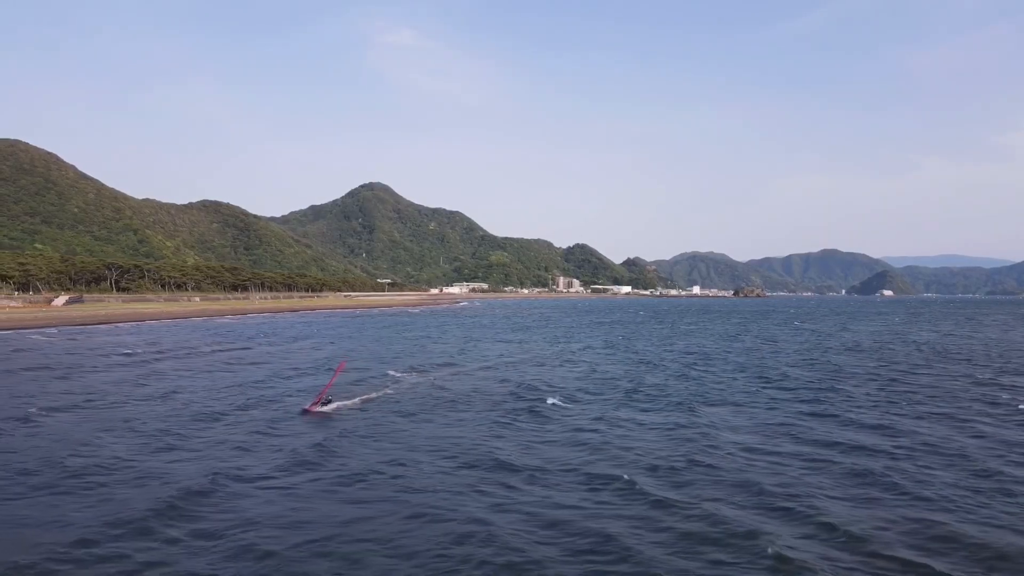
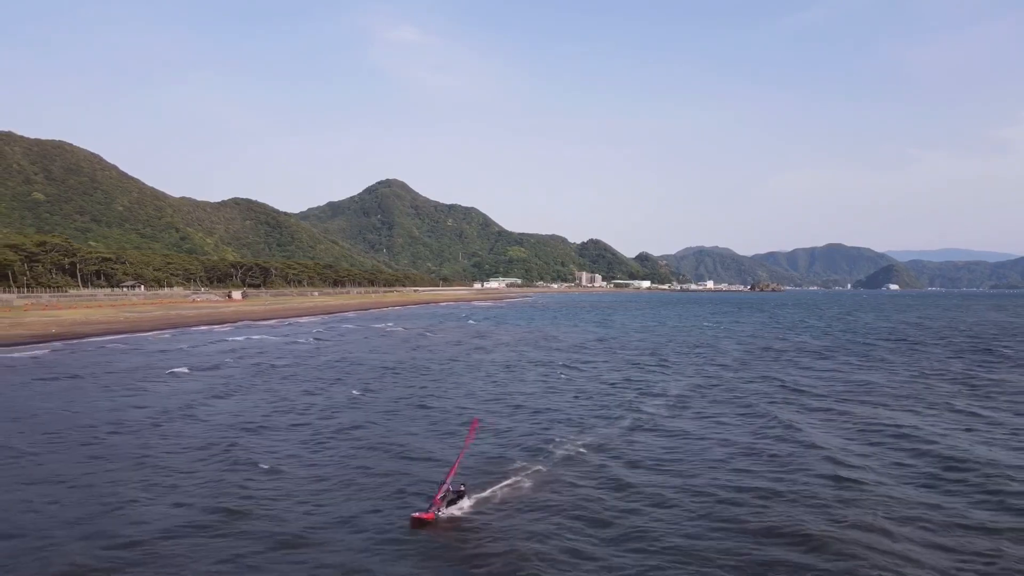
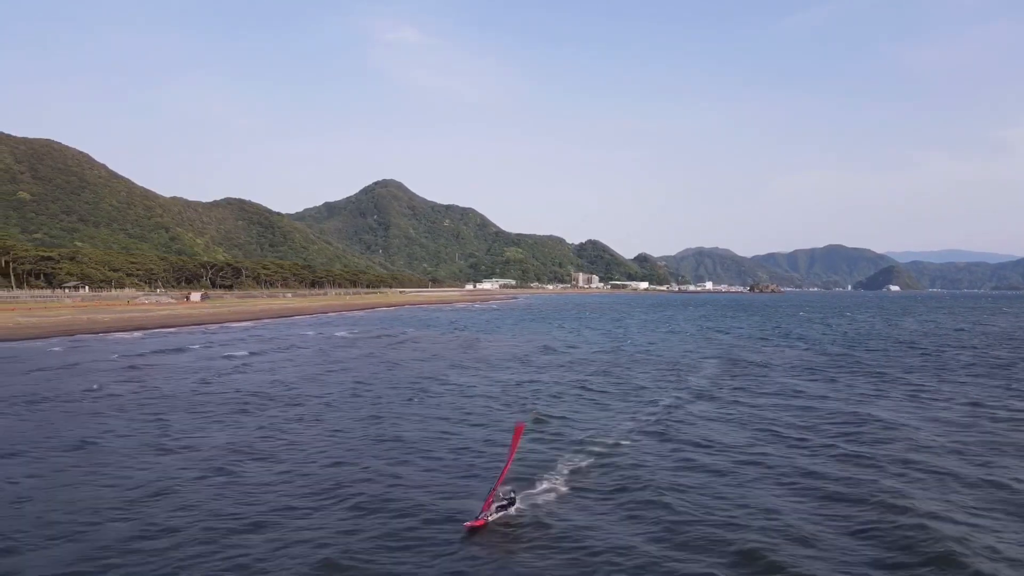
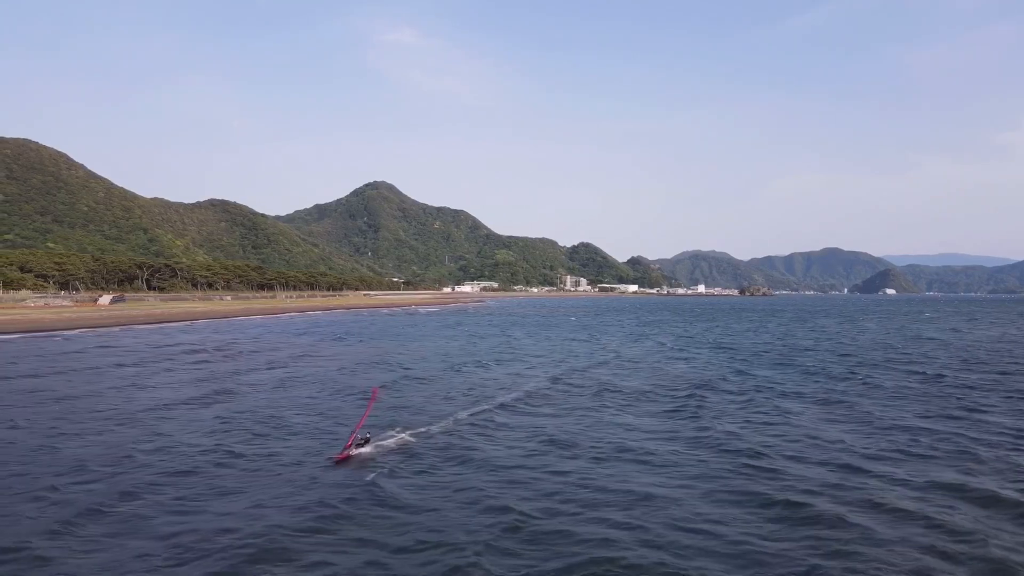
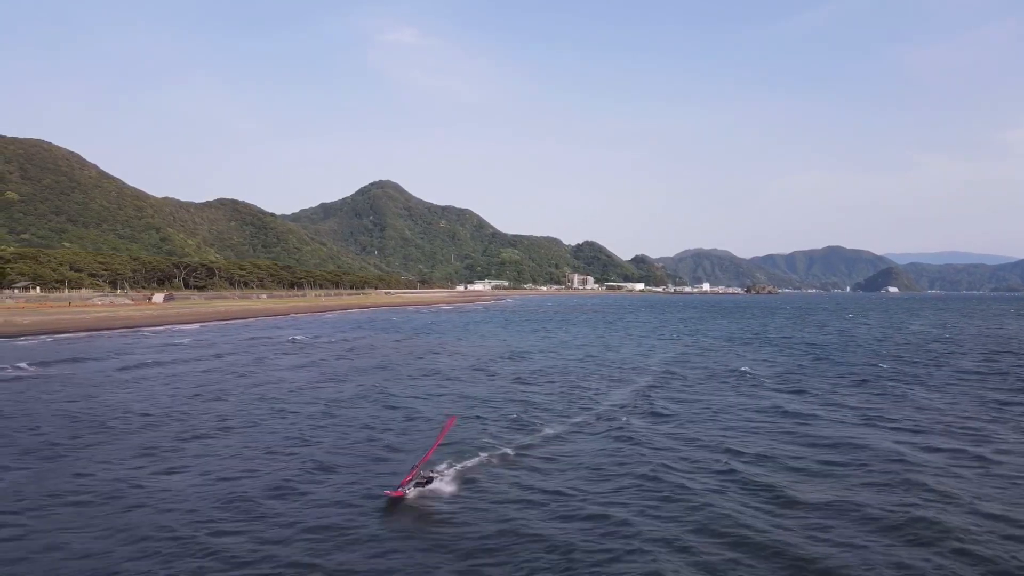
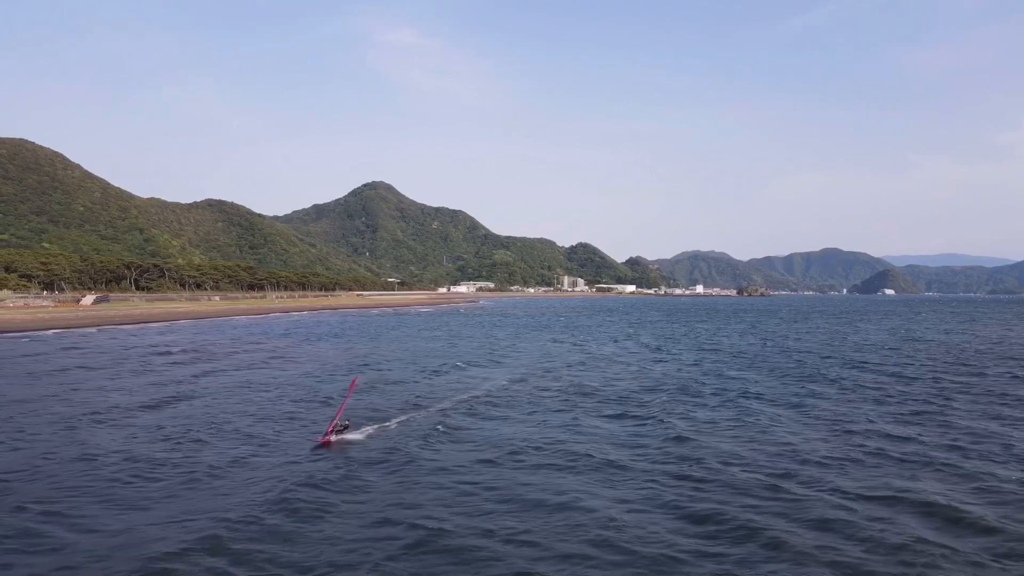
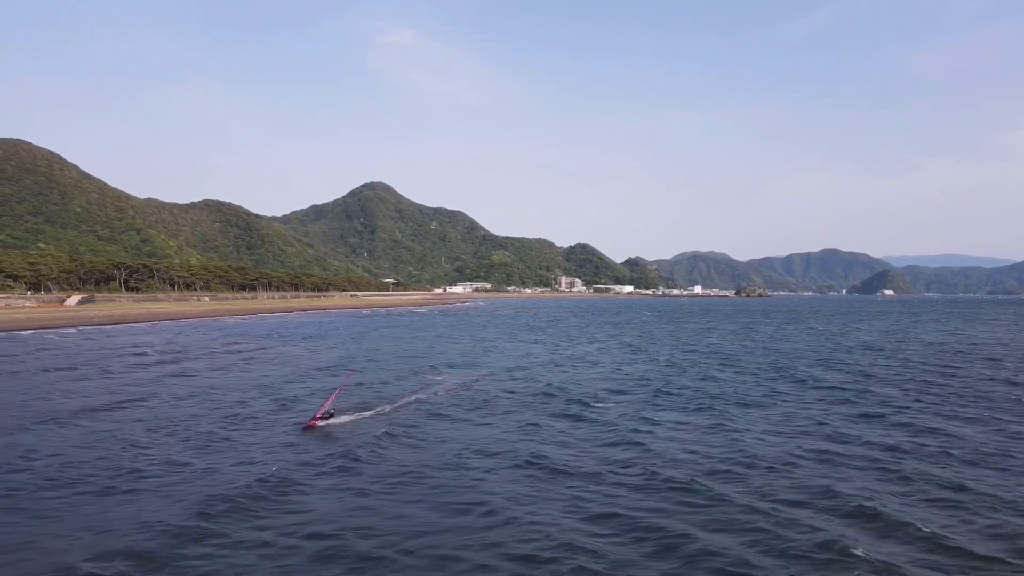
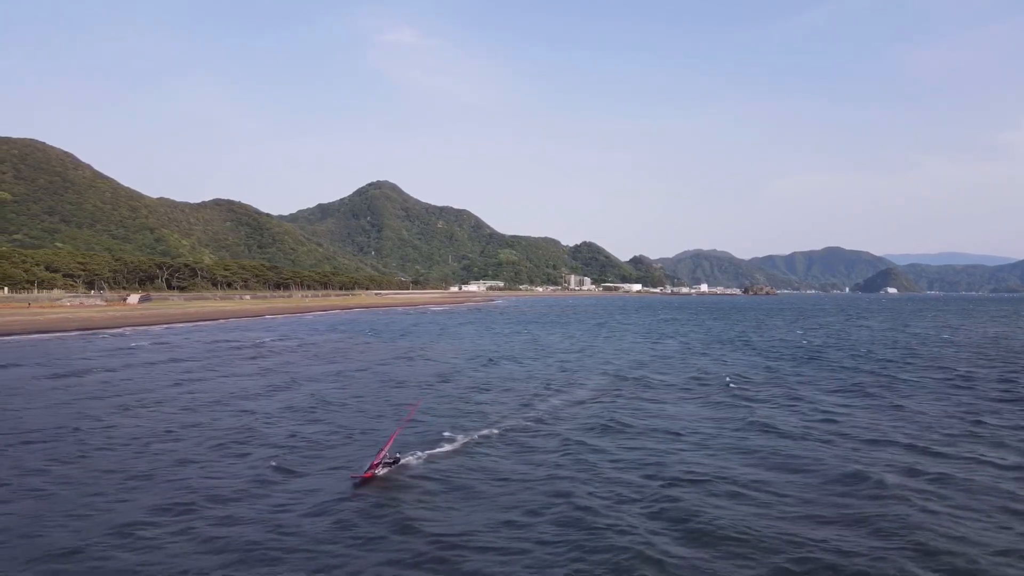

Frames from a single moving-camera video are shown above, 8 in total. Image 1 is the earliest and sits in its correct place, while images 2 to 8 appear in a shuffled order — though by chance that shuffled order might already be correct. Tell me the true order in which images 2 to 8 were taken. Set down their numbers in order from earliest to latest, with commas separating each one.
7, 6, 4, 8, 5, 3, 2
